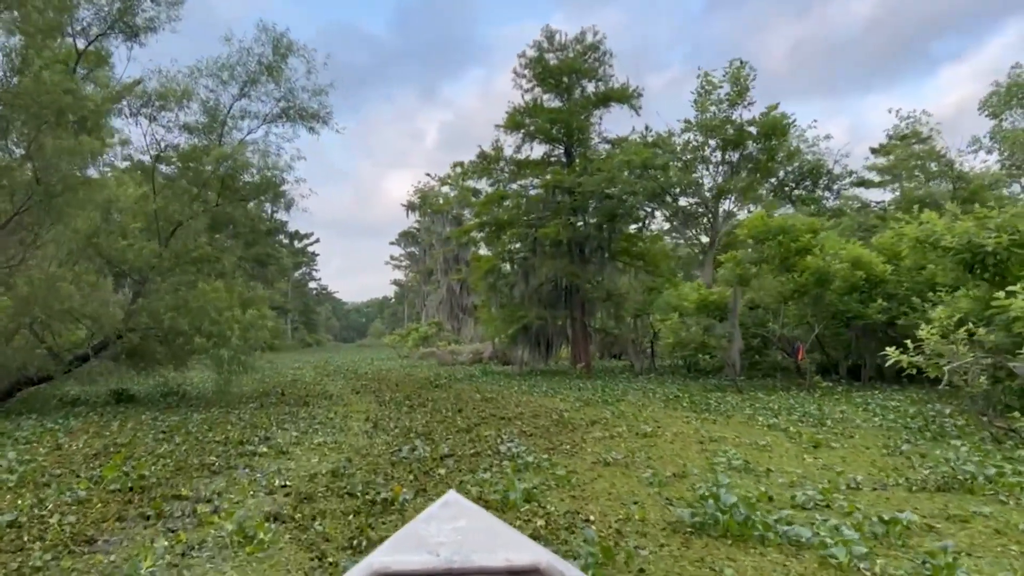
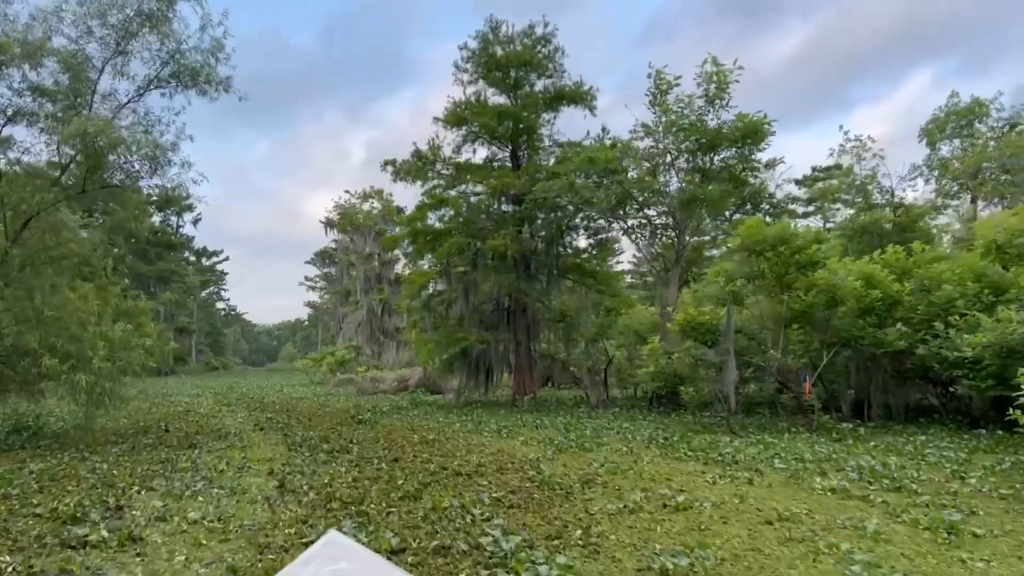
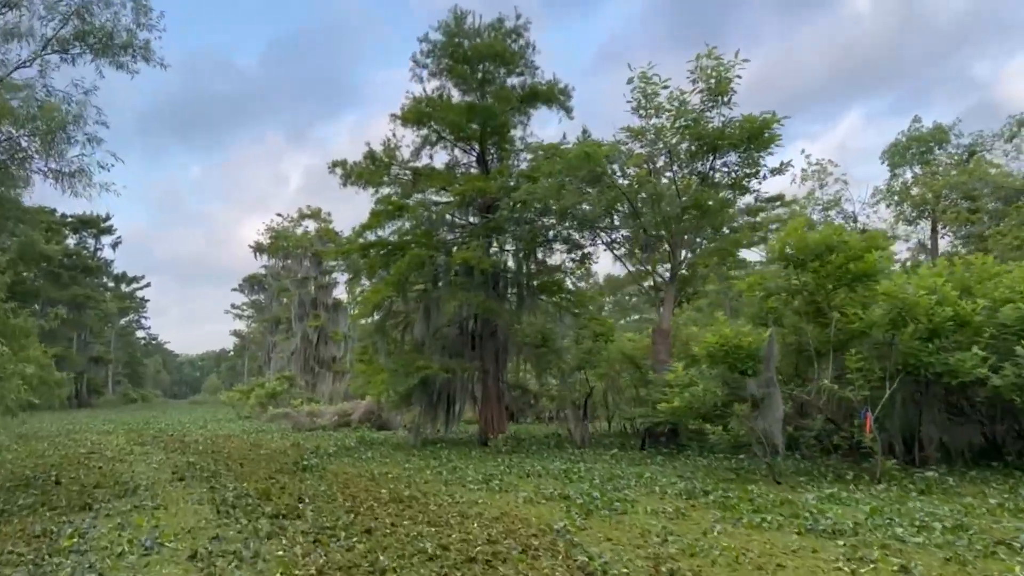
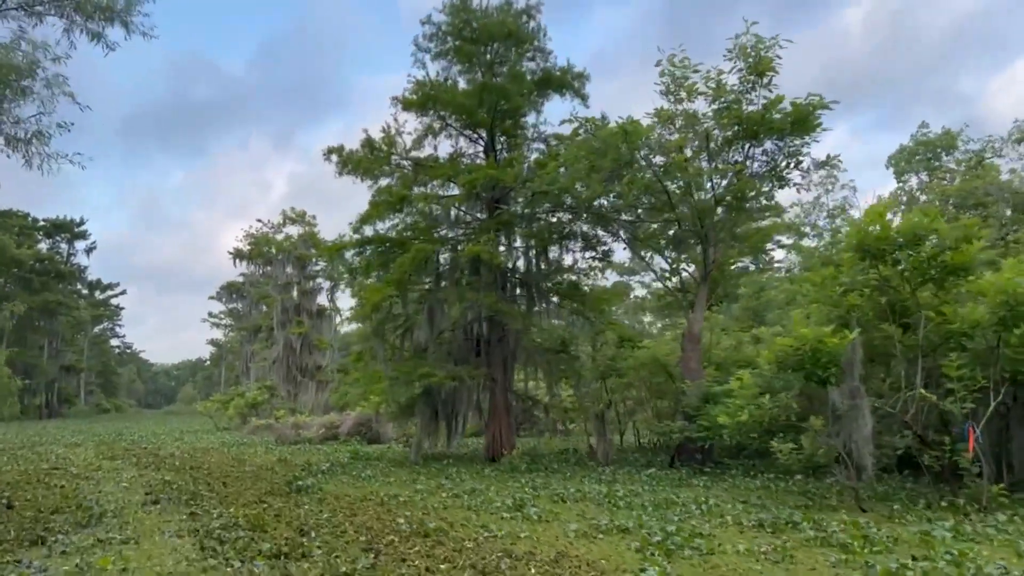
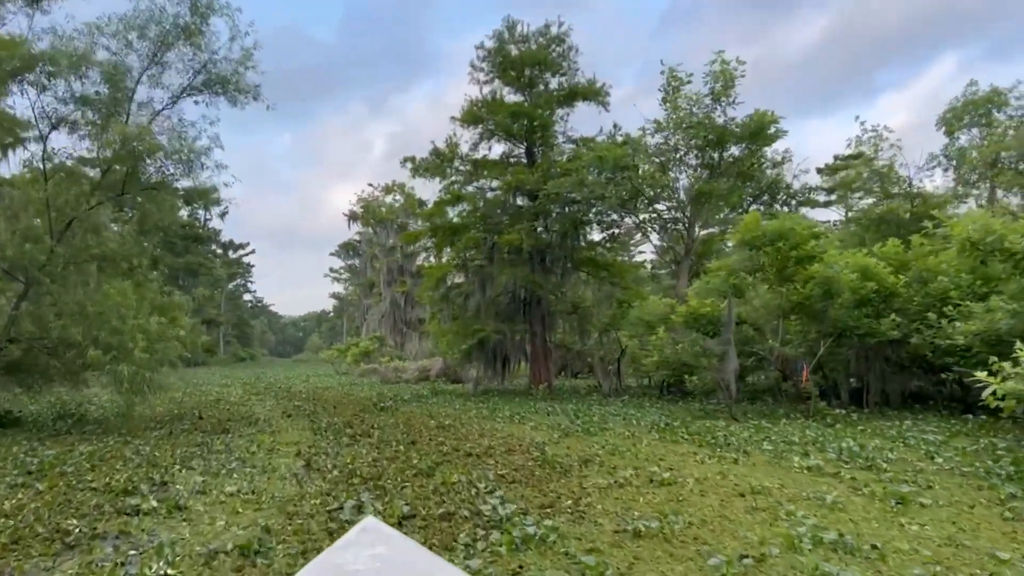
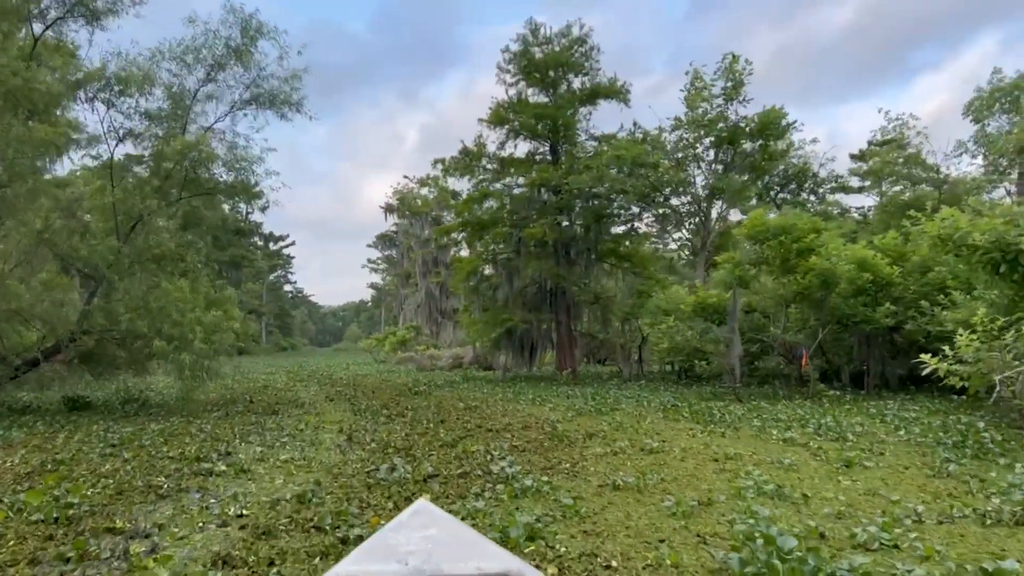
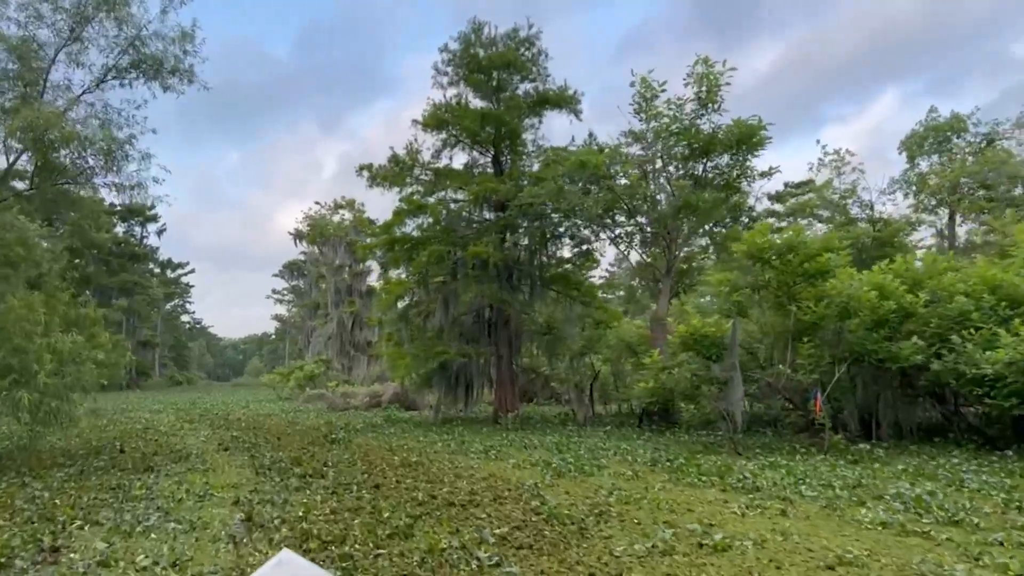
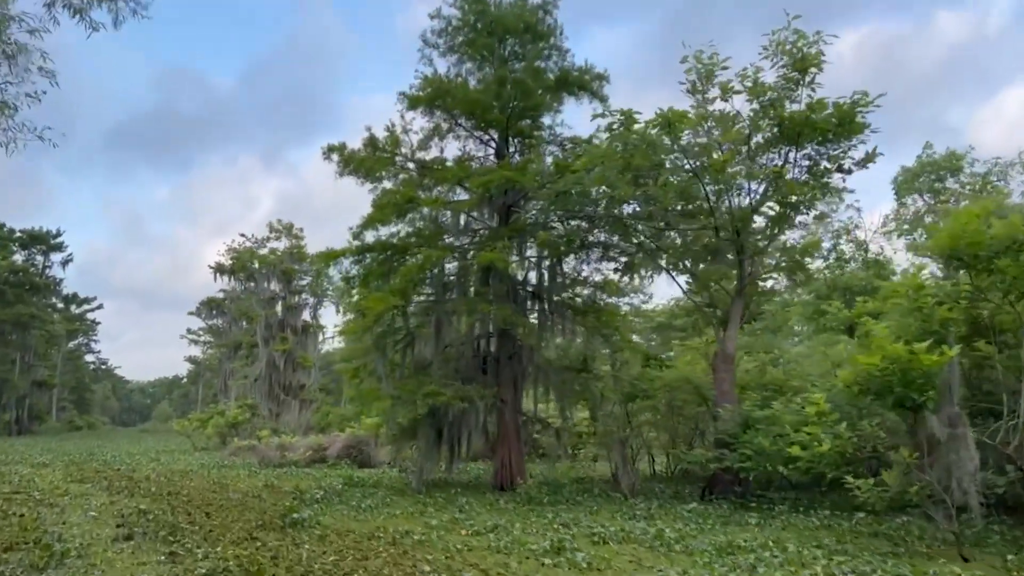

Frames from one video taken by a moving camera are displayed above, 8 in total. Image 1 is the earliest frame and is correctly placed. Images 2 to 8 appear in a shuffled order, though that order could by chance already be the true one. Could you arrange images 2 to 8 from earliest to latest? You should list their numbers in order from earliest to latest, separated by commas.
6, 5, 2, 7, 3, 4, 8
